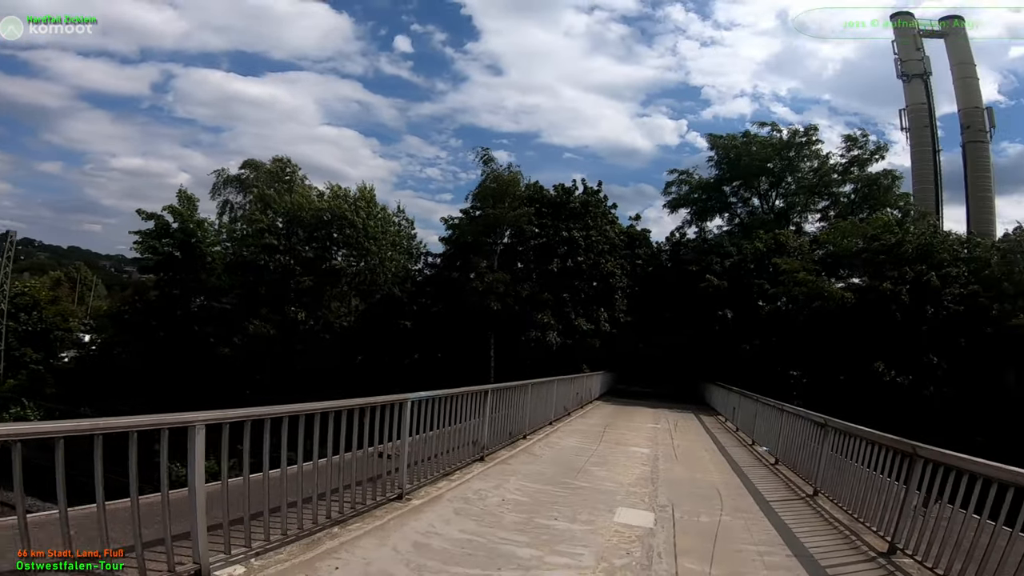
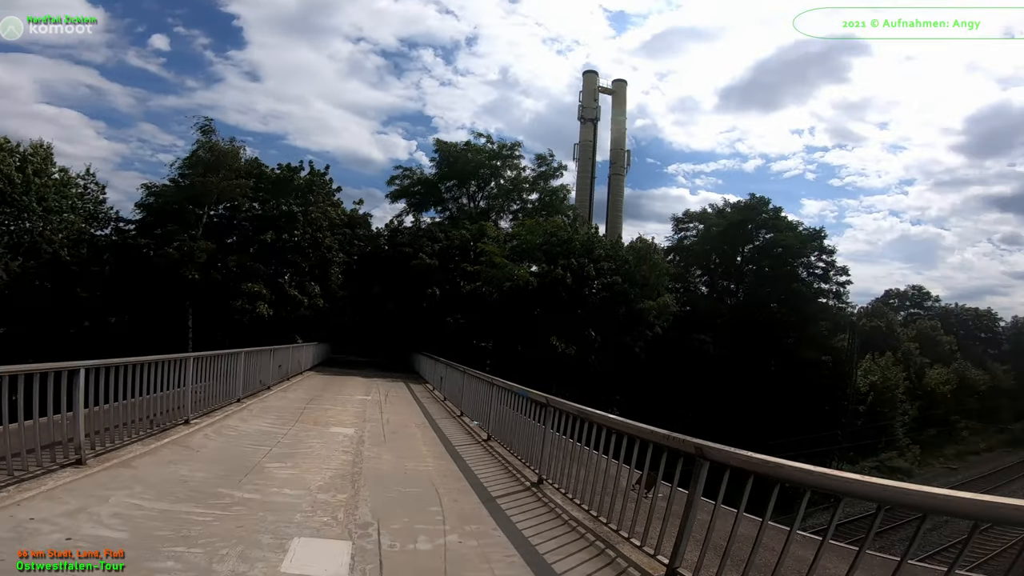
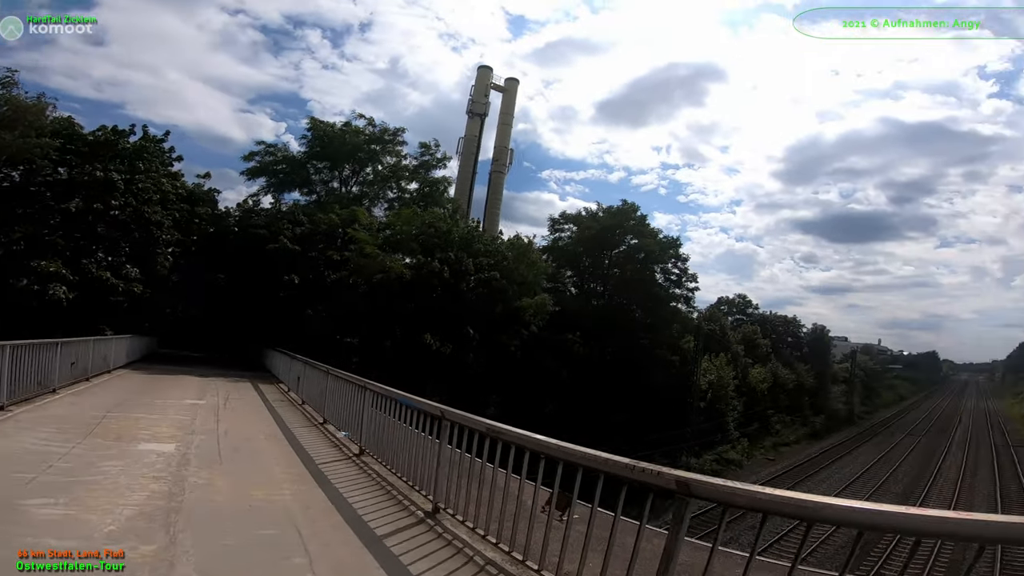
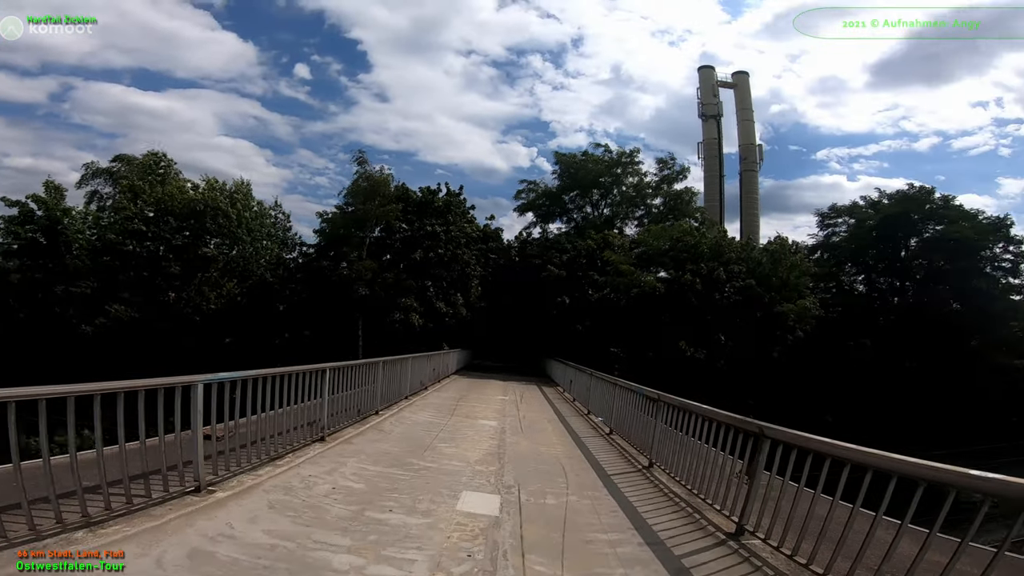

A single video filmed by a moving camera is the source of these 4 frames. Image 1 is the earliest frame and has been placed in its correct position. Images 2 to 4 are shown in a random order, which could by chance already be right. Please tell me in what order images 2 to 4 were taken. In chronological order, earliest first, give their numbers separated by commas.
4, 2, 3
